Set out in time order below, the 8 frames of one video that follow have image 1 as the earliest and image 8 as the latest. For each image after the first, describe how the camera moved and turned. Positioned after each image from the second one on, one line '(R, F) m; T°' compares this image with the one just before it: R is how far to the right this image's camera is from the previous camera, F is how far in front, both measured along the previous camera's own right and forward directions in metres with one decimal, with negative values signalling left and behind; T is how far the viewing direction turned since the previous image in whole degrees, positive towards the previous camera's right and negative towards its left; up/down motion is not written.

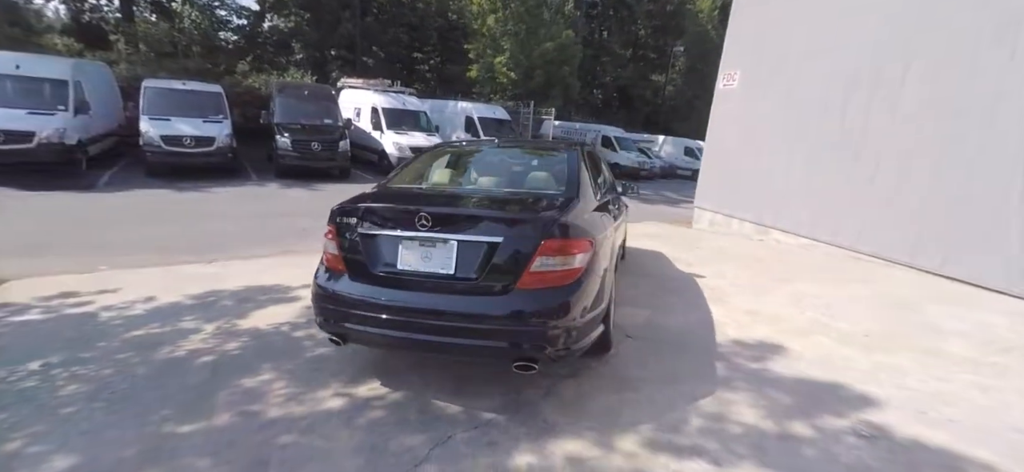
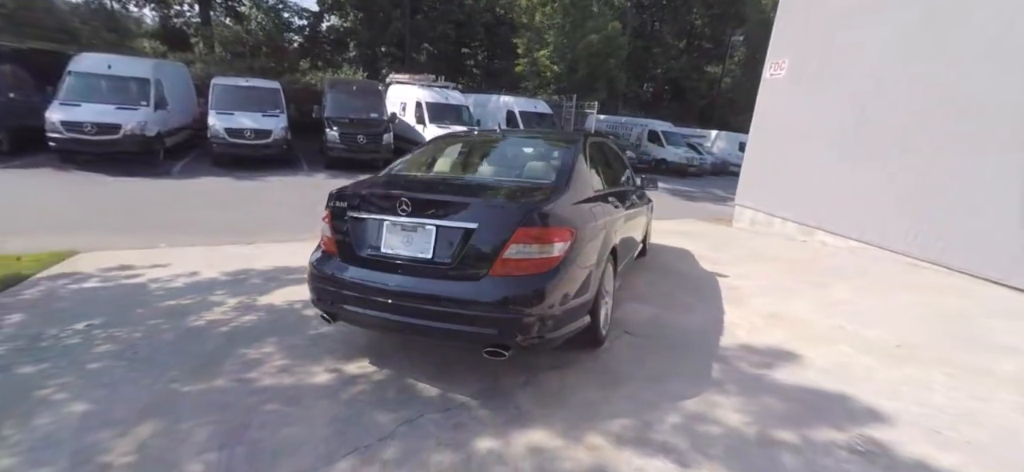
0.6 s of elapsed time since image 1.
(+0.5, -0.1) m; -7°
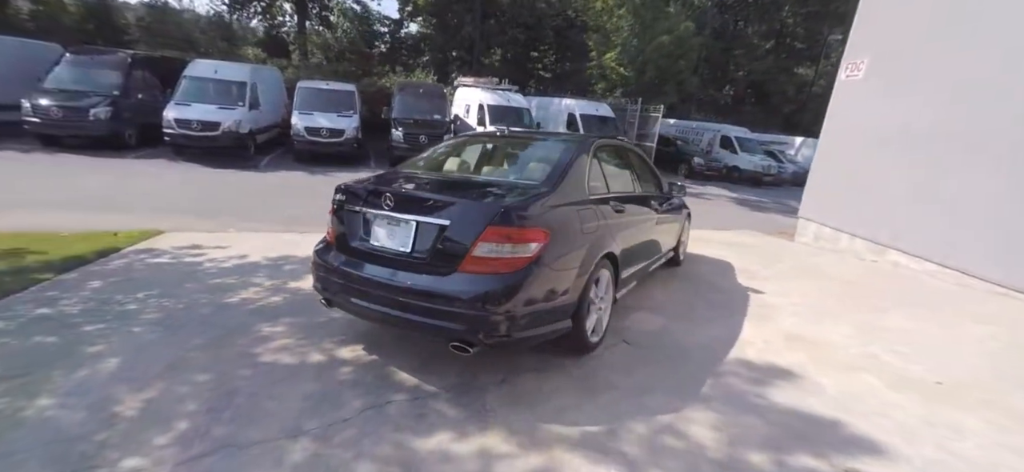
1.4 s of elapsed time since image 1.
(+0.7, 0.0) m; -10°
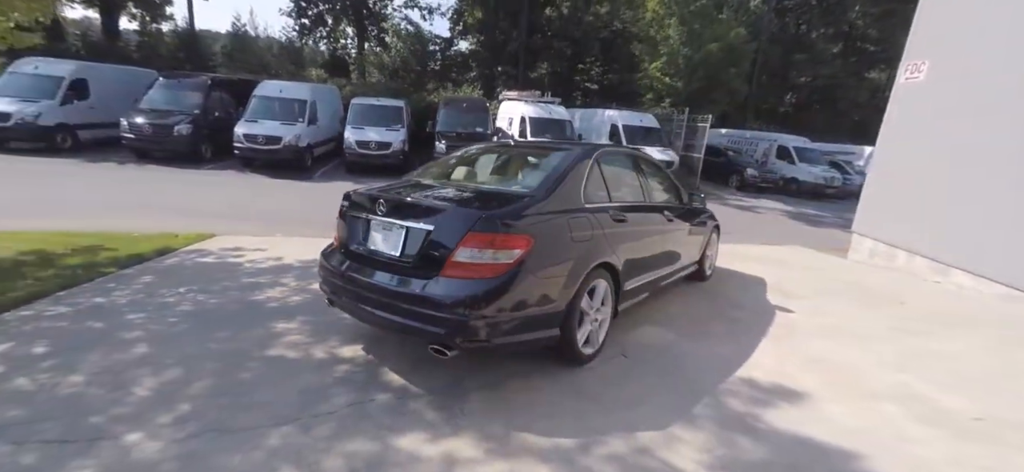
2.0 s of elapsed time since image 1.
(+0.6, 0.0) m; -8°
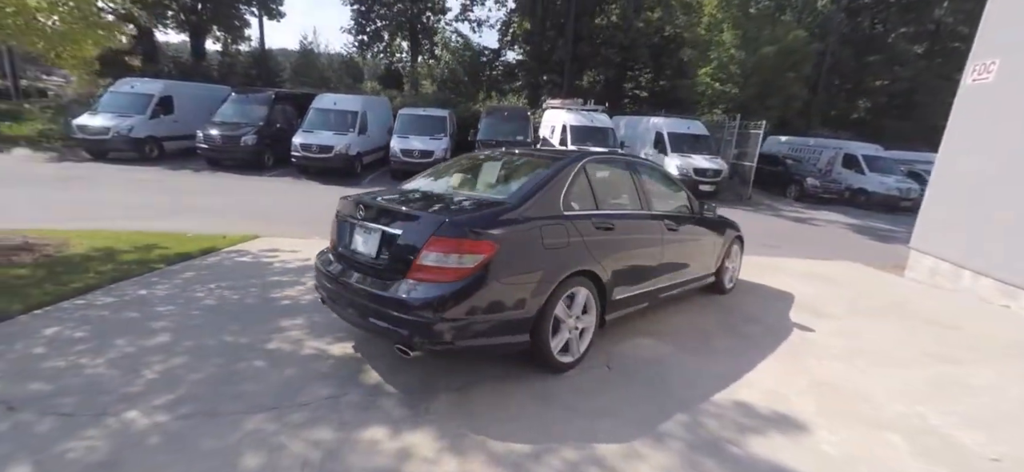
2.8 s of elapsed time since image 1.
(+0.7, 0.0) m; -8°
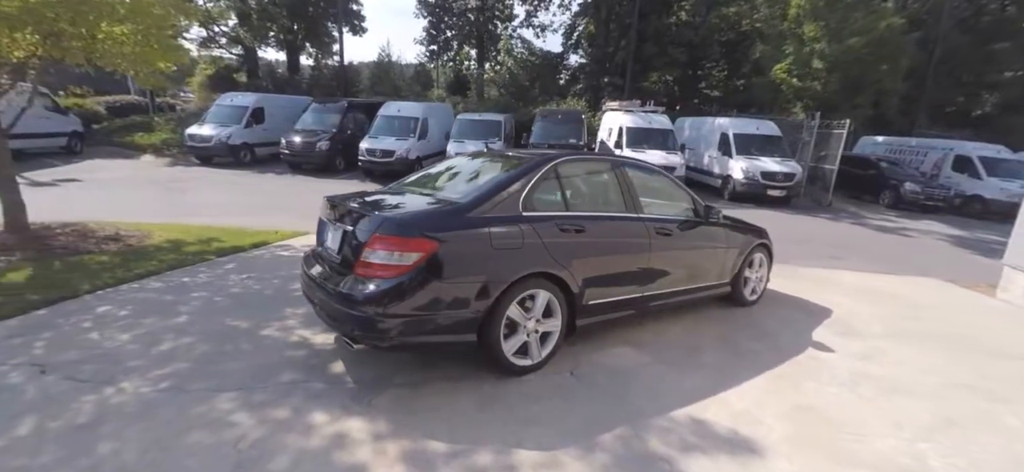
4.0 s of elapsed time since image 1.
(+1.0, +0.2) m; -12°
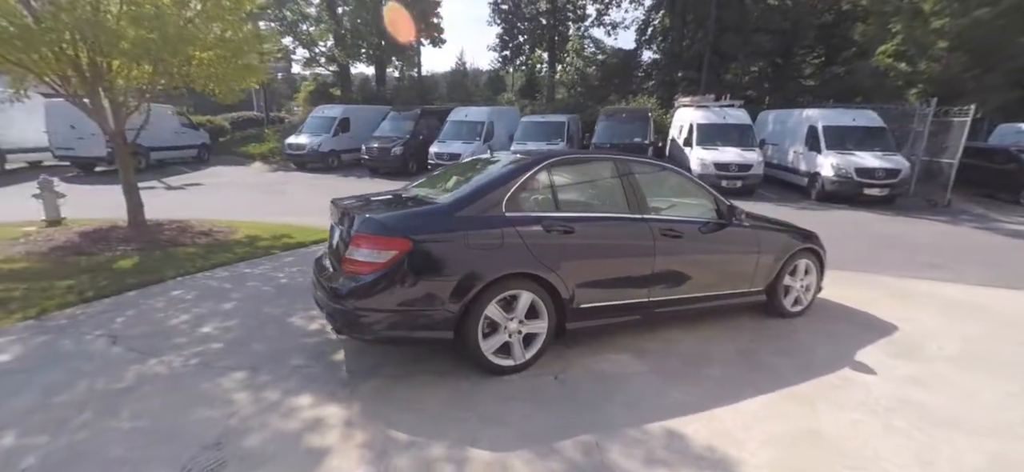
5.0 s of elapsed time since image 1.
(+0.8, +0.2) m; -12°
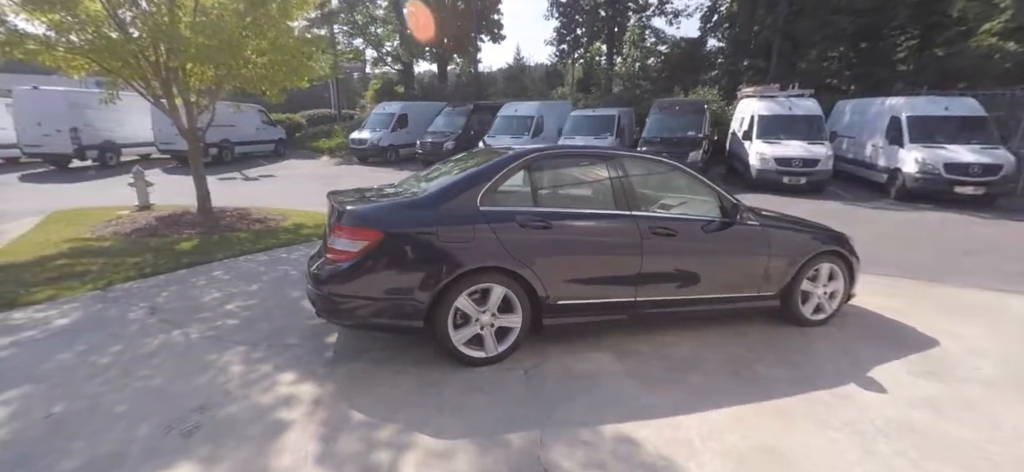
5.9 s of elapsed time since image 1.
(+0.7, +0.2) m; -9°
